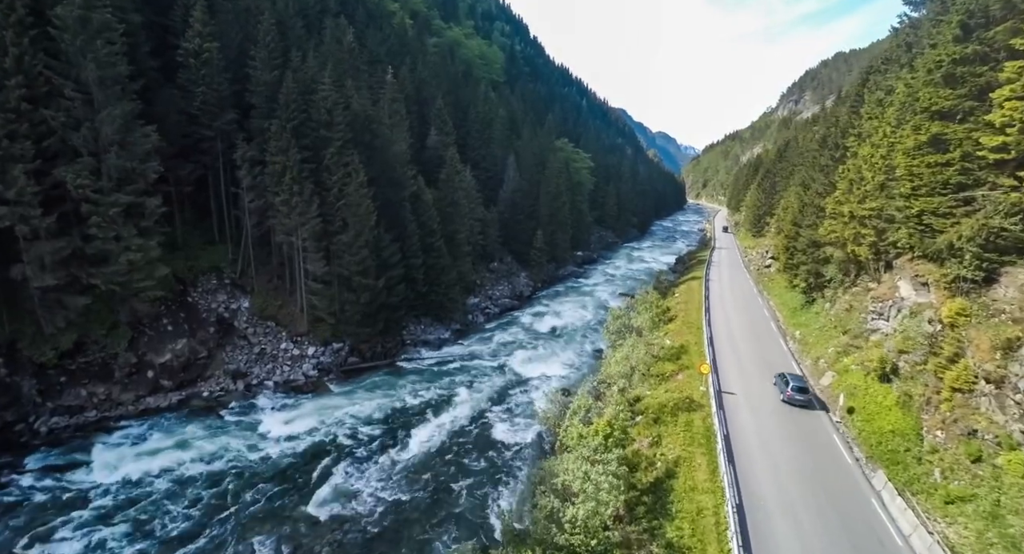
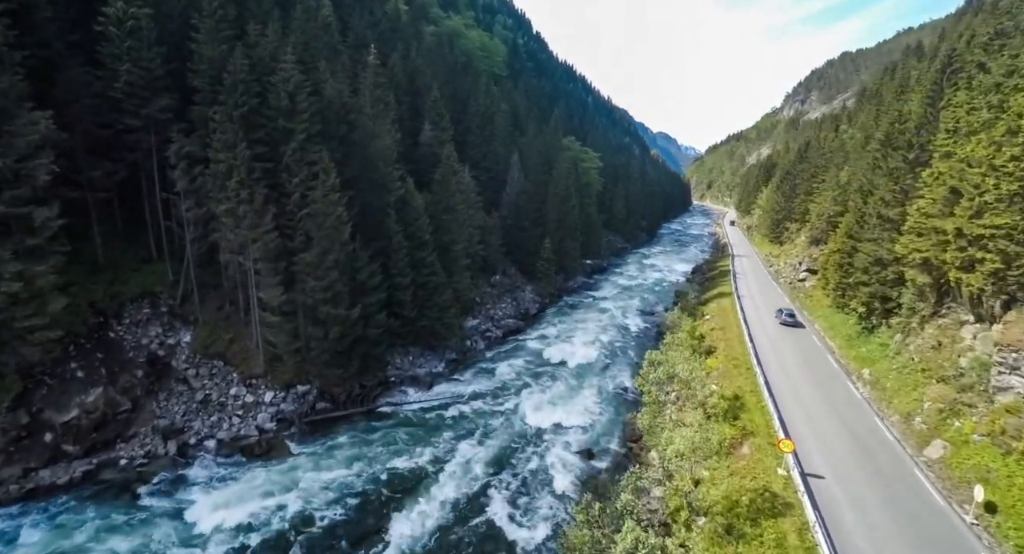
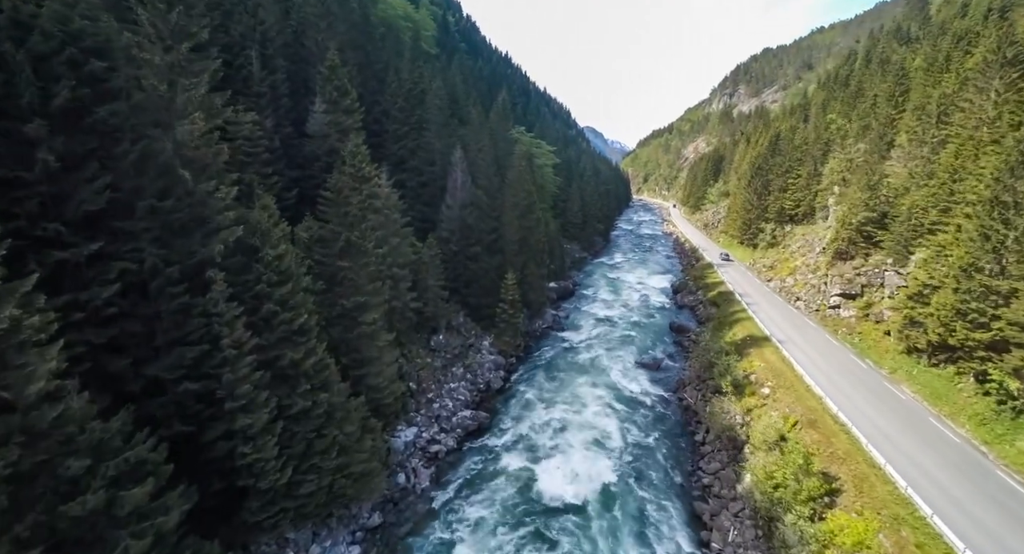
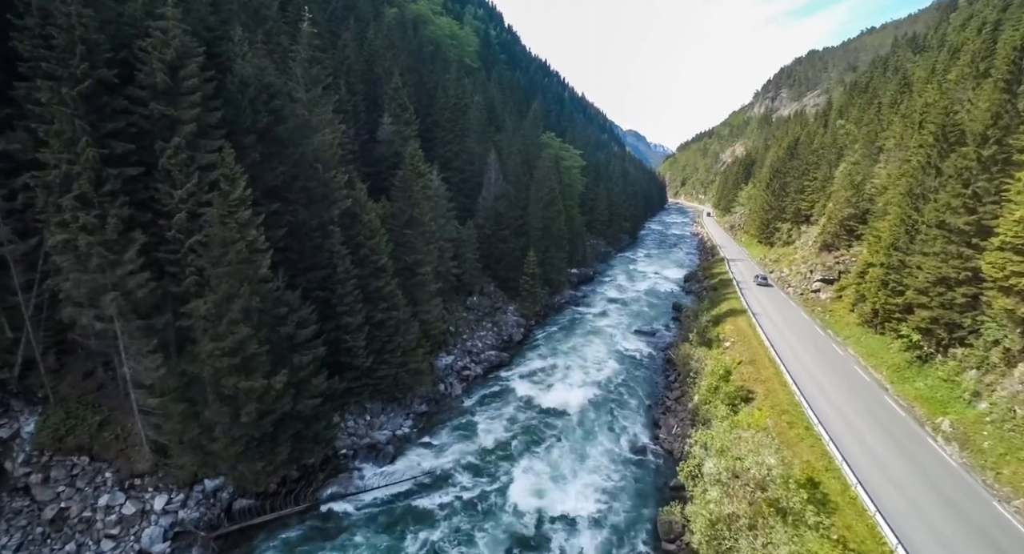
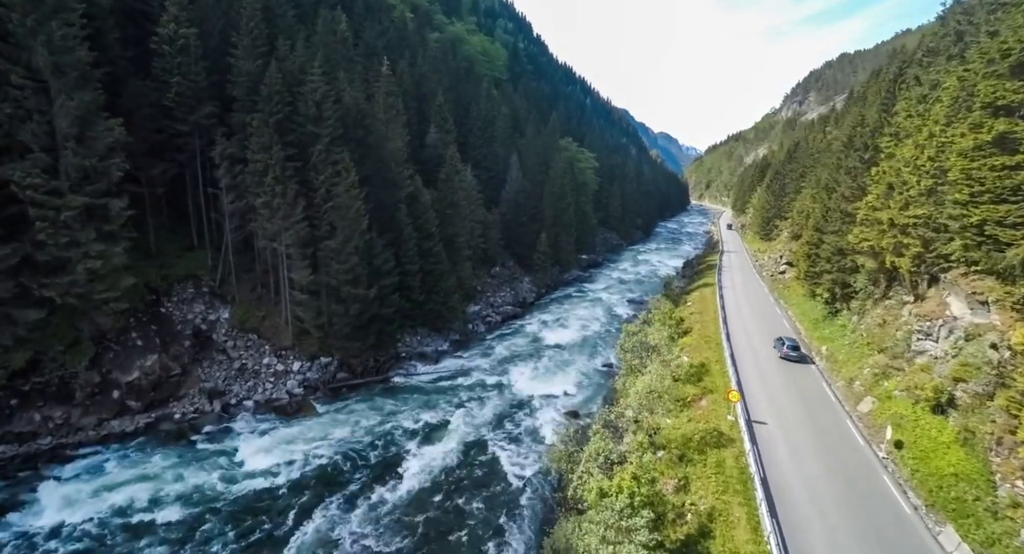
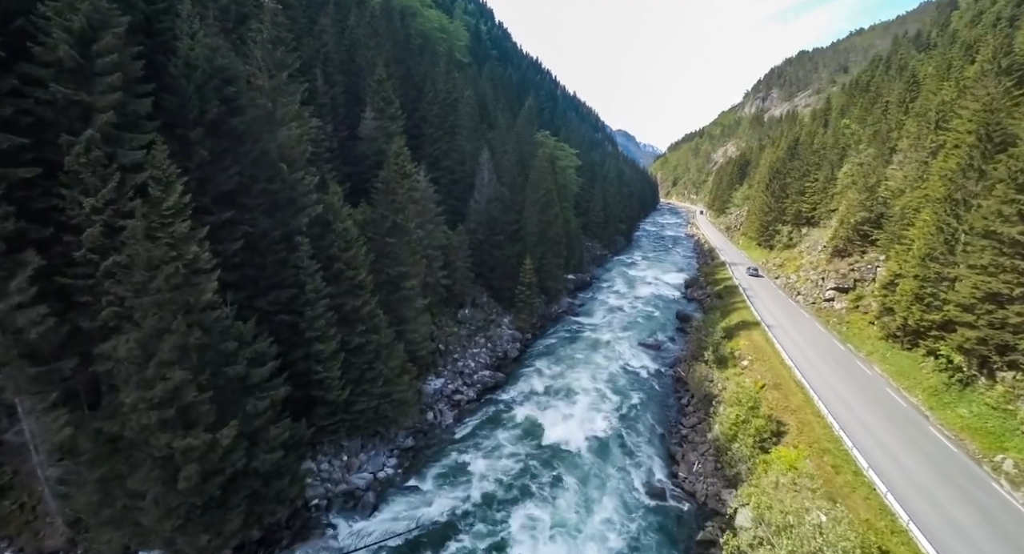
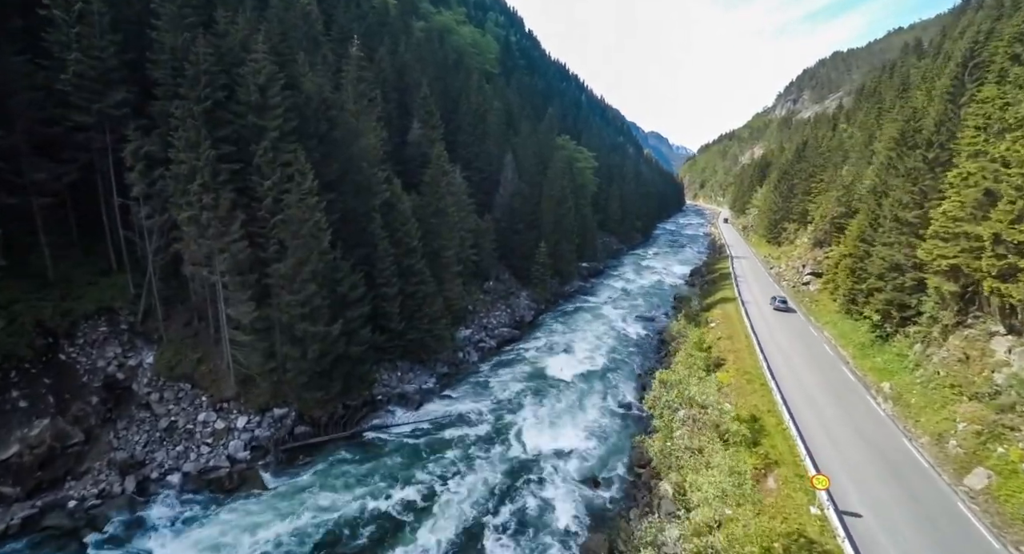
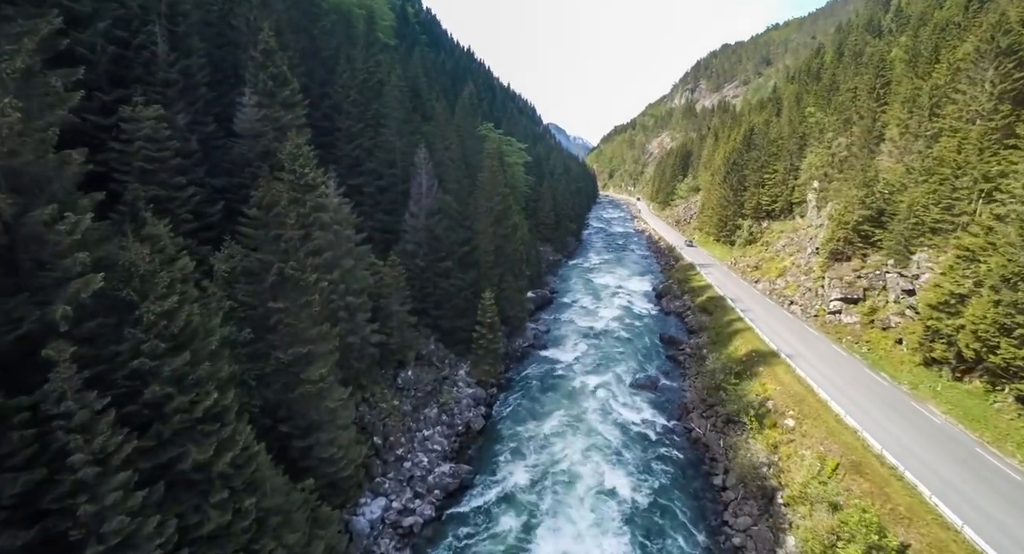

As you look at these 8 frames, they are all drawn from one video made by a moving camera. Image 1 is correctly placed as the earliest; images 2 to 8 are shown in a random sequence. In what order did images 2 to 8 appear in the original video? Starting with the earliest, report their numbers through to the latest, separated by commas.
5, 2, 7, 4, 6, 3, 8
